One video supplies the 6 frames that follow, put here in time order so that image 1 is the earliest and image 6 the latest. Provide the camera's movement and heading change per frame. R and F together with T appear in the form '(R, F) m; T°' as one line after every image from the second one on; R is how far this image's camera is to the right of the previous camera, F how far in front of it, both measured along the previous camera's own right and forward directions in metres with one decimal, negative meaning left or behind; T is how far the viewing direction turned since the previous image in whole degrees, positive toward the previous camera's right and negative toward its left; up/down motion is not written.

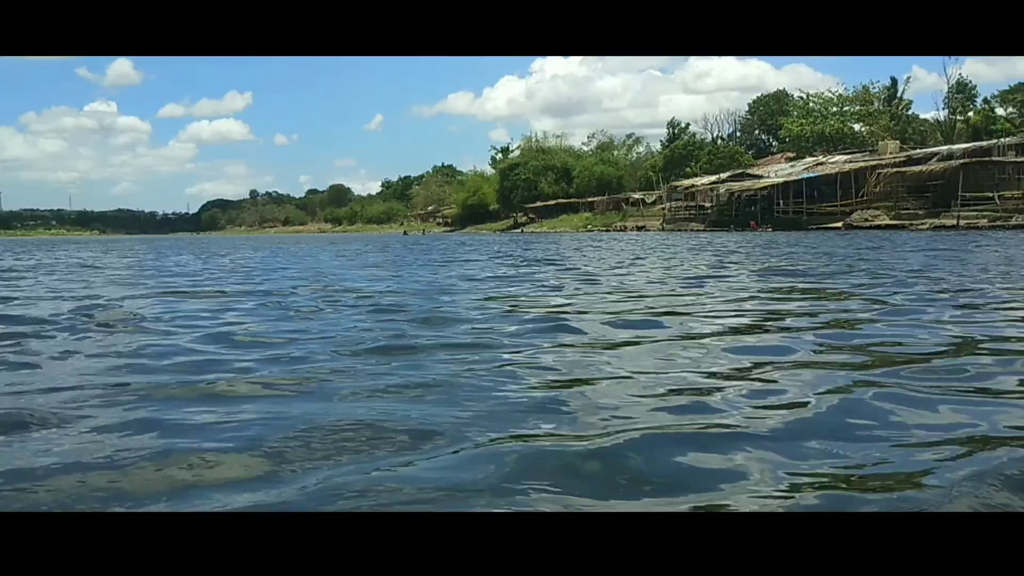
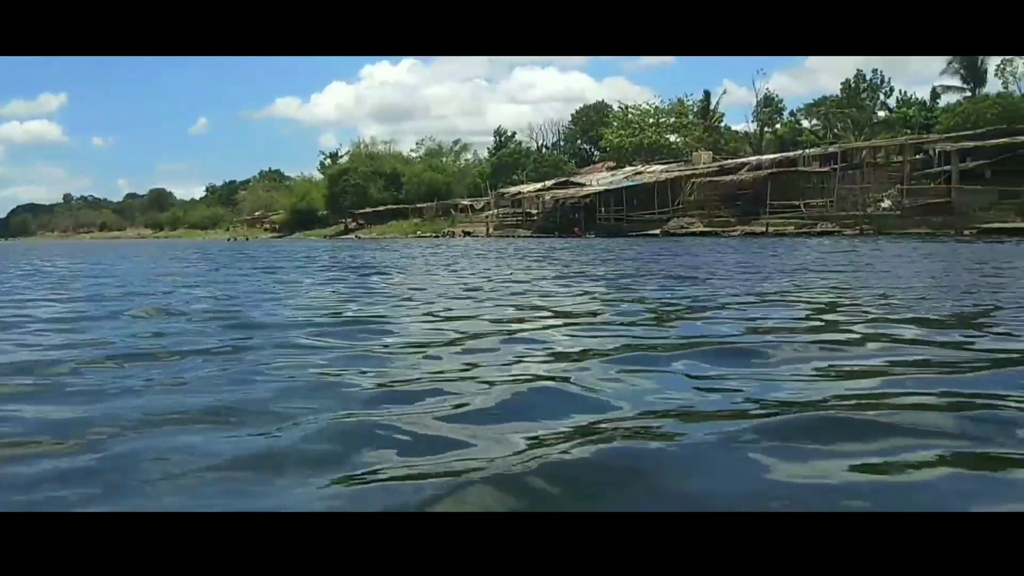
(0.0, -0.1) m; +8°
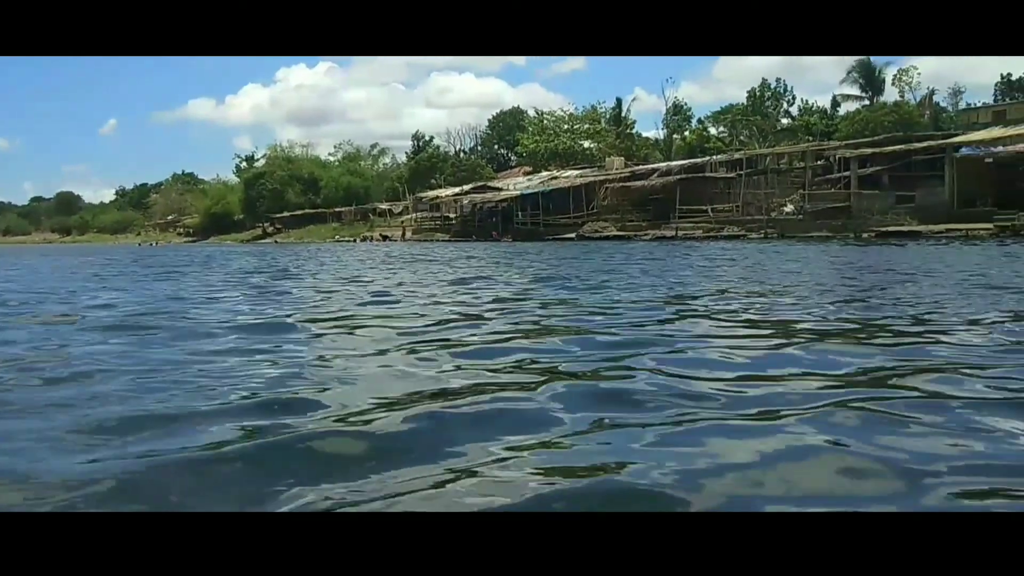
(0.0, -0.2) m; +4°
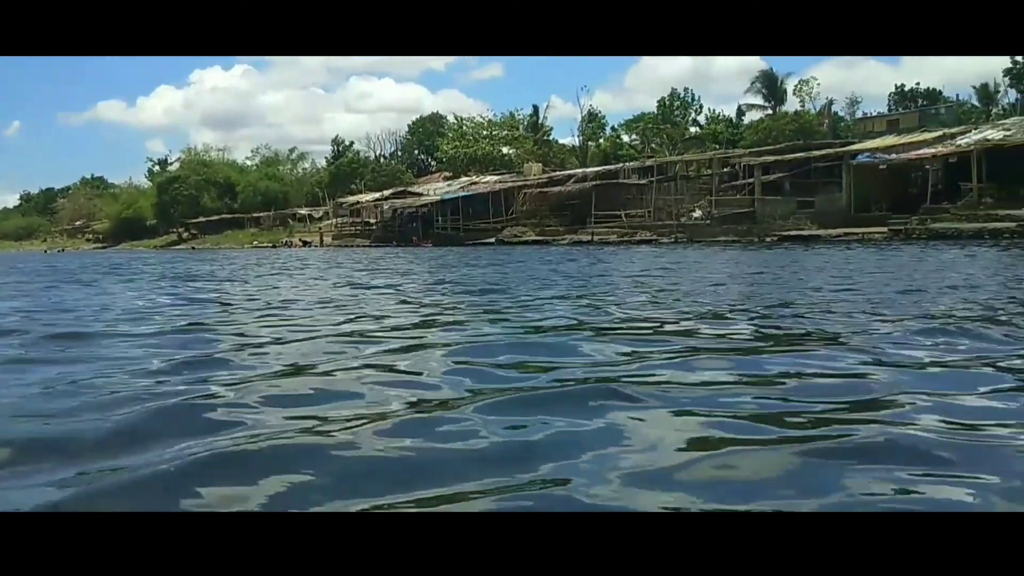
(0.0, -0.4) m; +4°
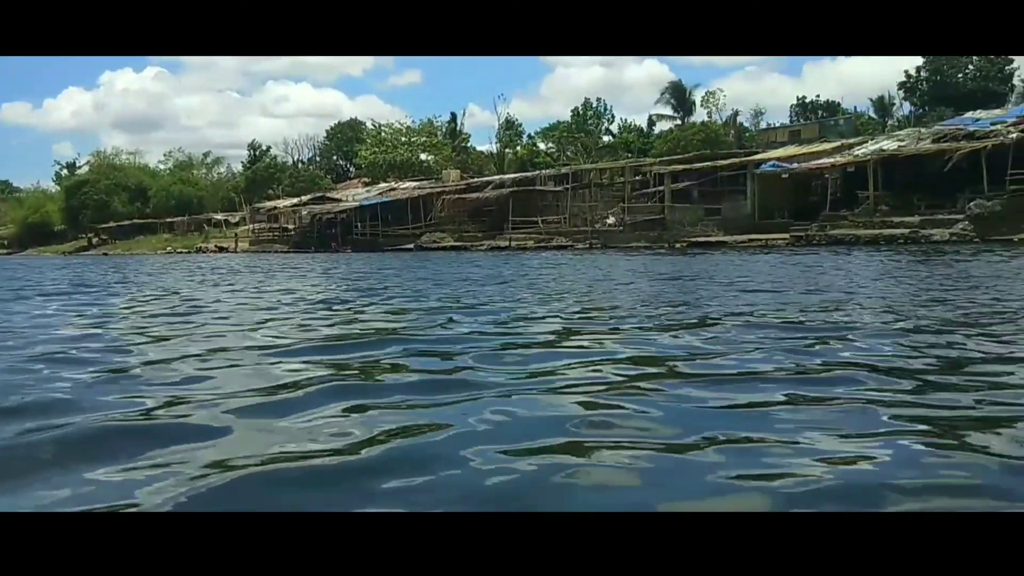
(0.0, -0.3) m; +4°
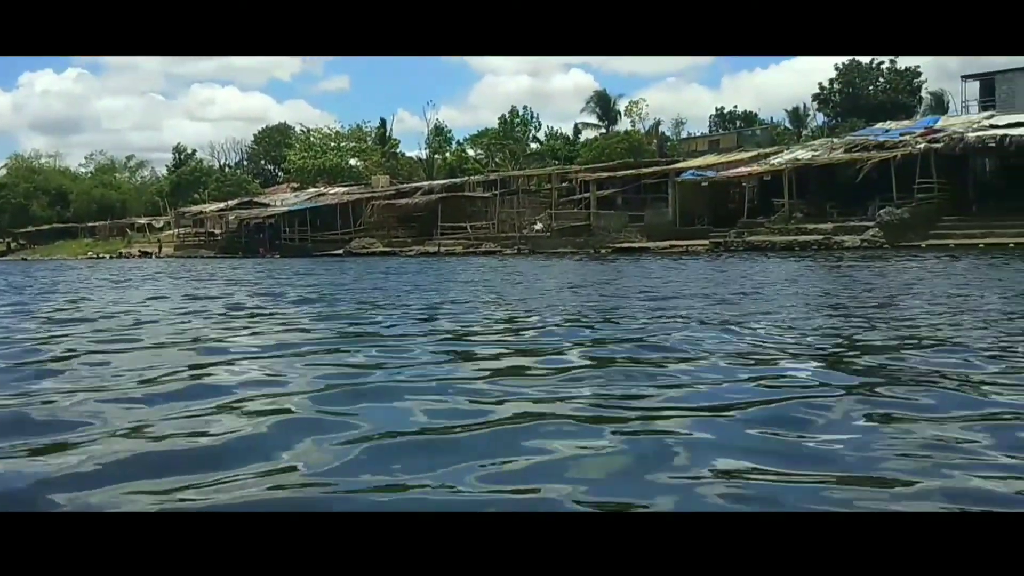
(0.0, -0.3) m; +3°
